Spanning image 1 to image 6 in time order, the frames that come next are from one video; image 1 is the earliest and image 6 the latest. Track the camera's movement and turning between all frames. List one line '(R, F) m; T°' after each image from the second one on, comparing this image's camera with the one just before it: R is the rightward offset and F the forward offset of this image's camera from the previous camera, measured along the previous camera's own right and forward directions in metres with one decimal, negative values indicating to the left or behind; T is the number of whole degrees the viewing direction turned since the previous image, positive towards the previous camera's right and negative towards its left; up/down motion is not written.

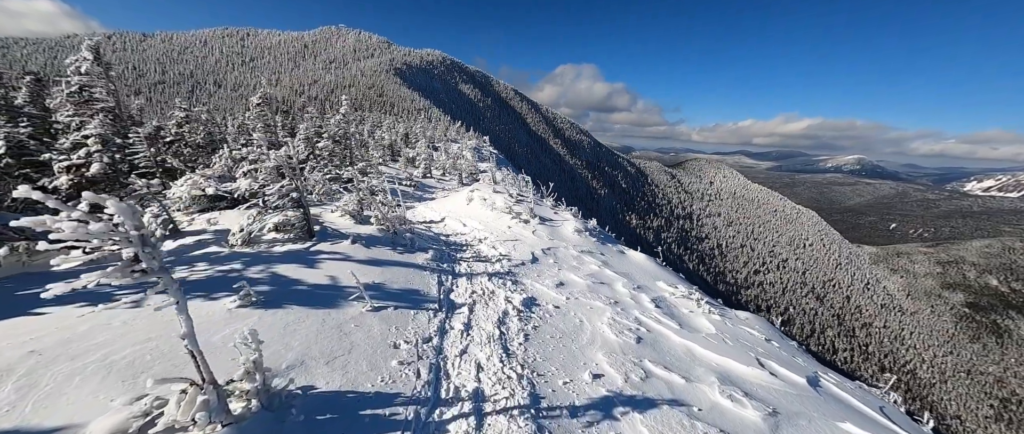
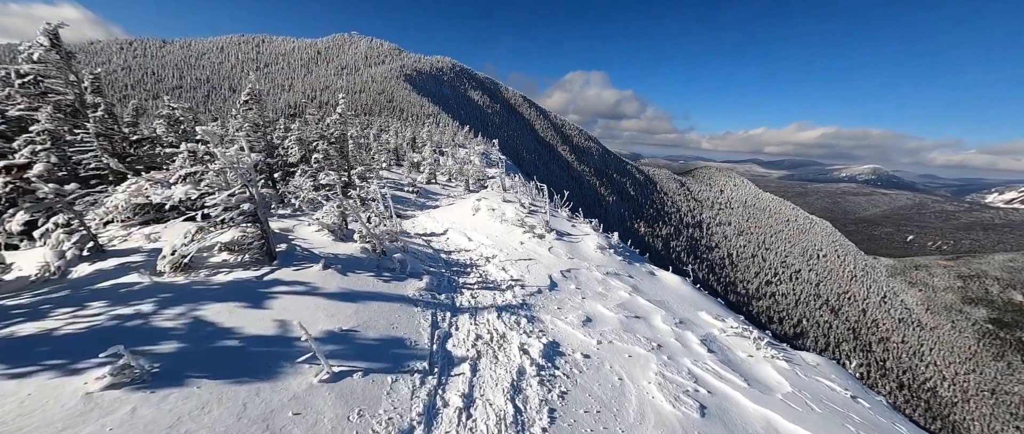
(-0.4, +3.2) m; -1°
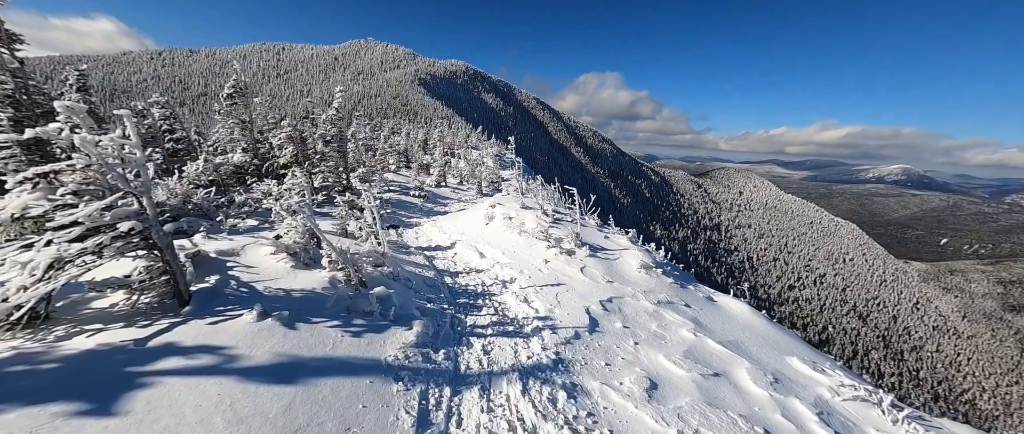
(-0.5, +3.9) m; -2°
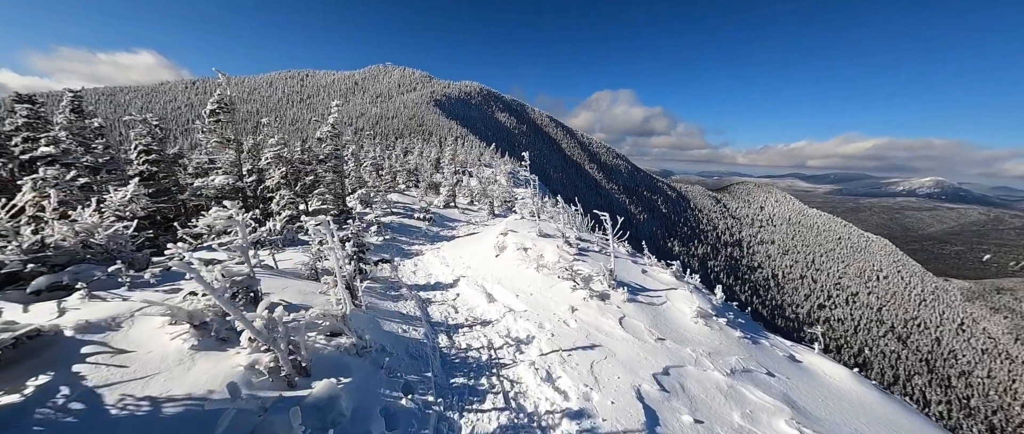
(-0.1, +3.5) m; -2°
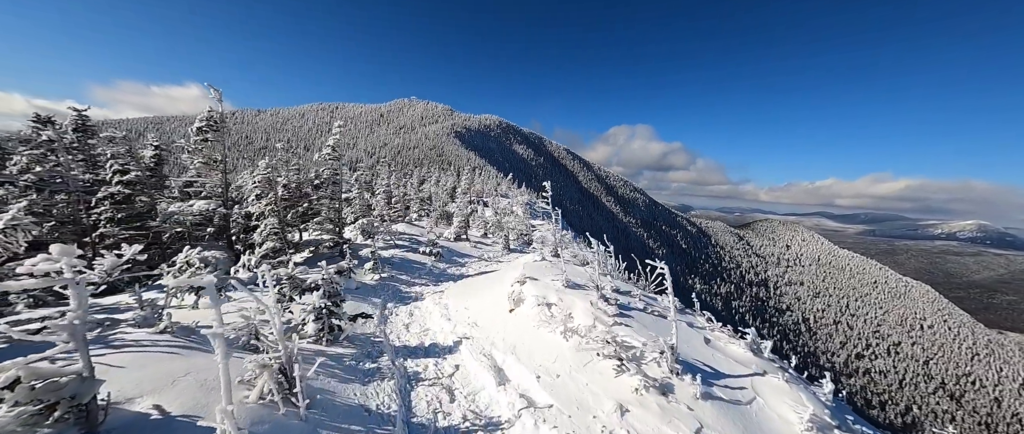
(-0.2, +3.5) m; -3°
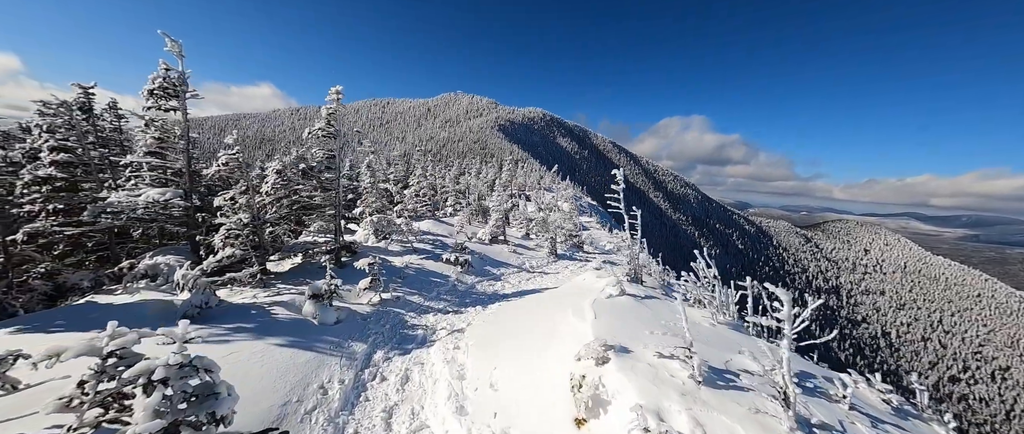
(-0.7, +6.7) m; -7°
